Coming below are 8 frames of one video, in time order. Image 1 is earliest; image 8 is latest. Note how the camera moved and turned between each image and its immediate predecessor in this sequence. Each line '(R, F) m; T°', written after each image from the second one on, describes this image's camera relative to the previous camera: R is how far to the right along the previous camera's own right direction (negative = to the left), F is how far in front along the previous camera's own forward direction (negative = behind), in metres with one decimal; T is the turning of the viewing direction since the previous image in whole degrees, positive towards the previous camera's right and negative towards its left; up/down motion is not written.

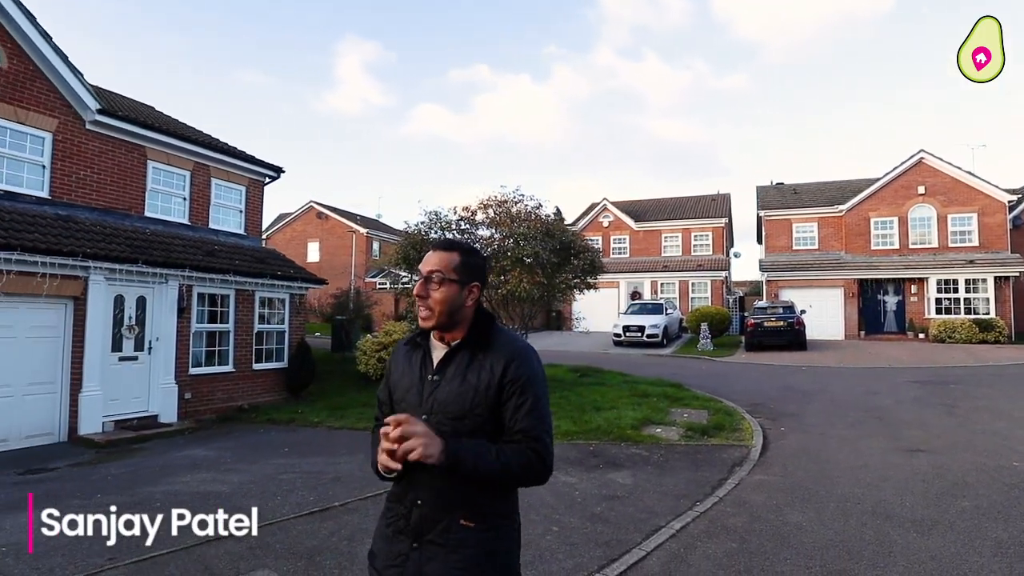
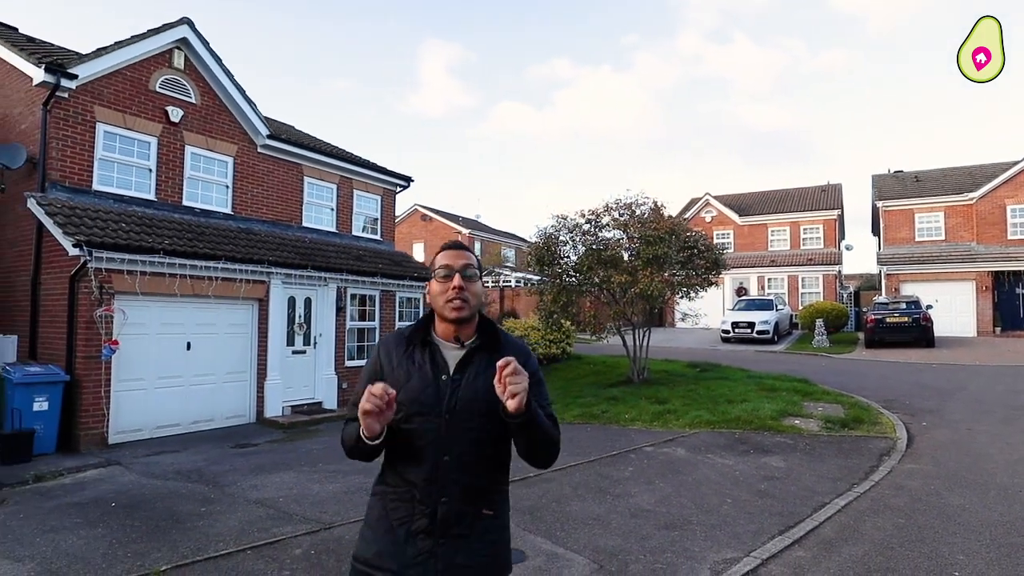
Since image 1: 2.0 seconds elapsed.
(-0.7, -0.8) m; -8°
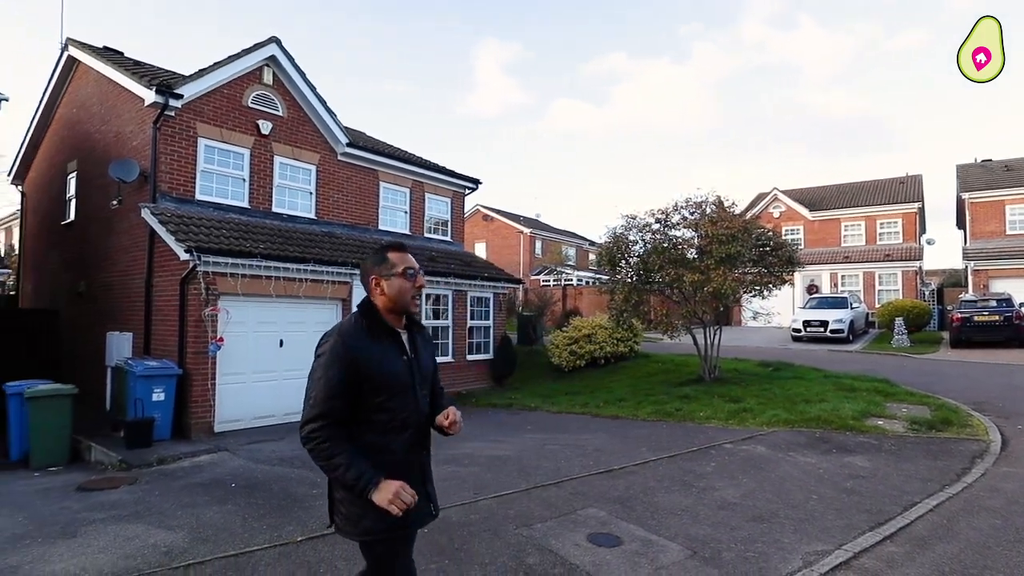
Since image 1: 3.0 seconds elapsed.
(-0.3, -0.3) m; -5°
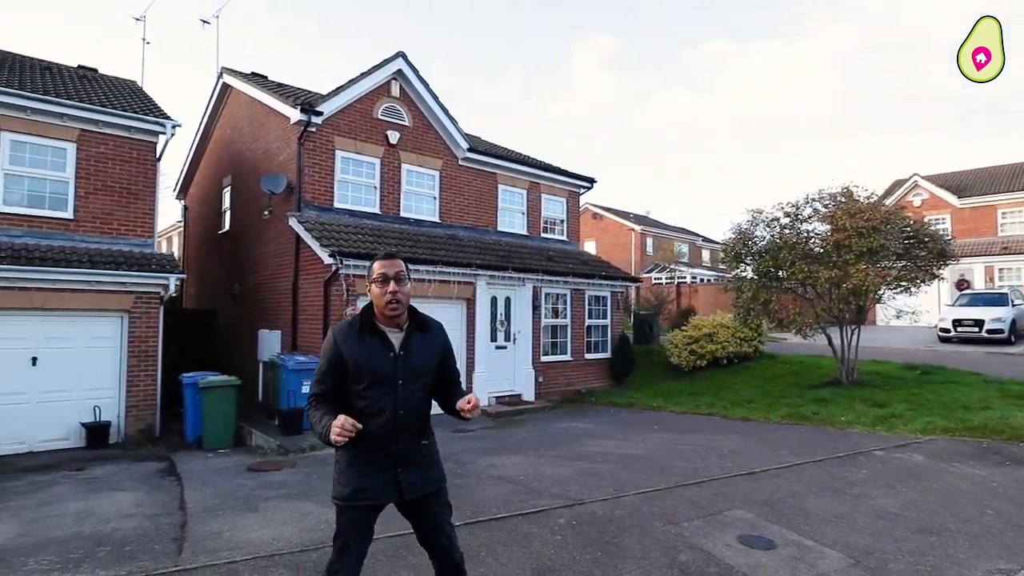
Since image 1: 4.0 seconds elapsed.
(-0.3, -0.1) m; -10°
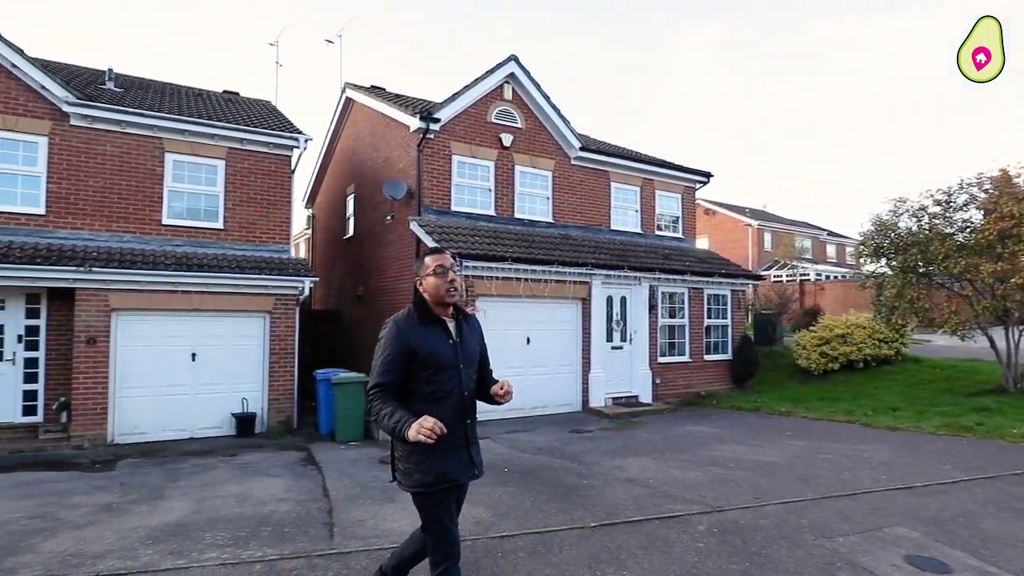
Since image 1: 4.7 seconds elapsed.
(-0.2, 0.0) m; -10°
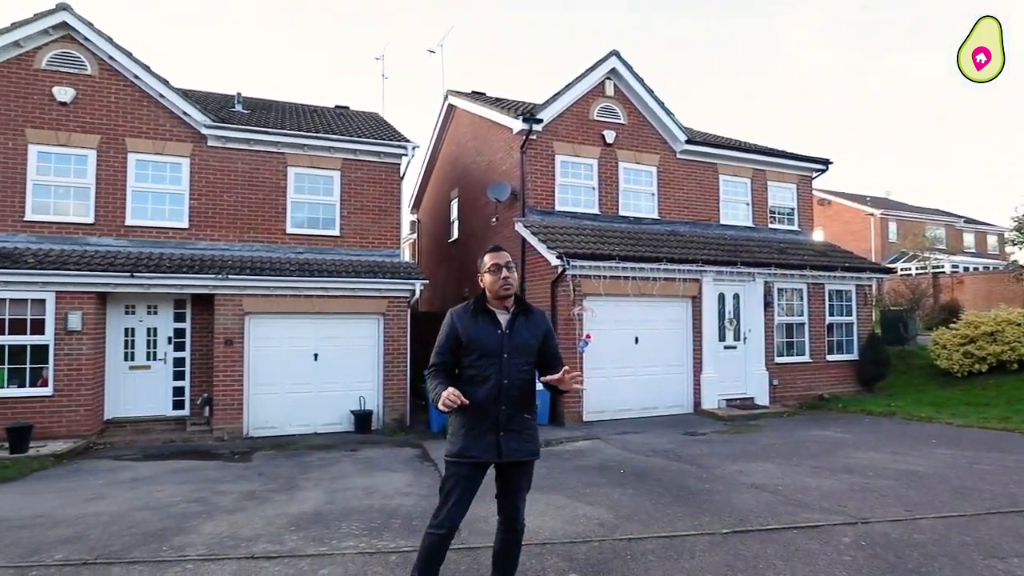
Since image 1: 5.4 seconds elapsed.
(-0.2, 0.0) m; -9°
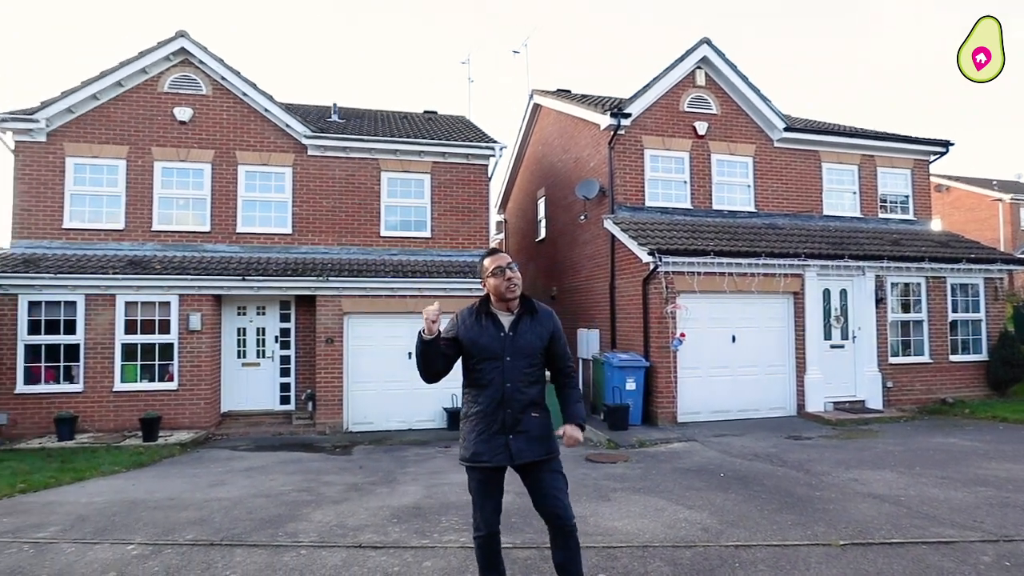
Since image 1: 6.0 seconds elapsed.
(-0.1, 0.0) m; -8°
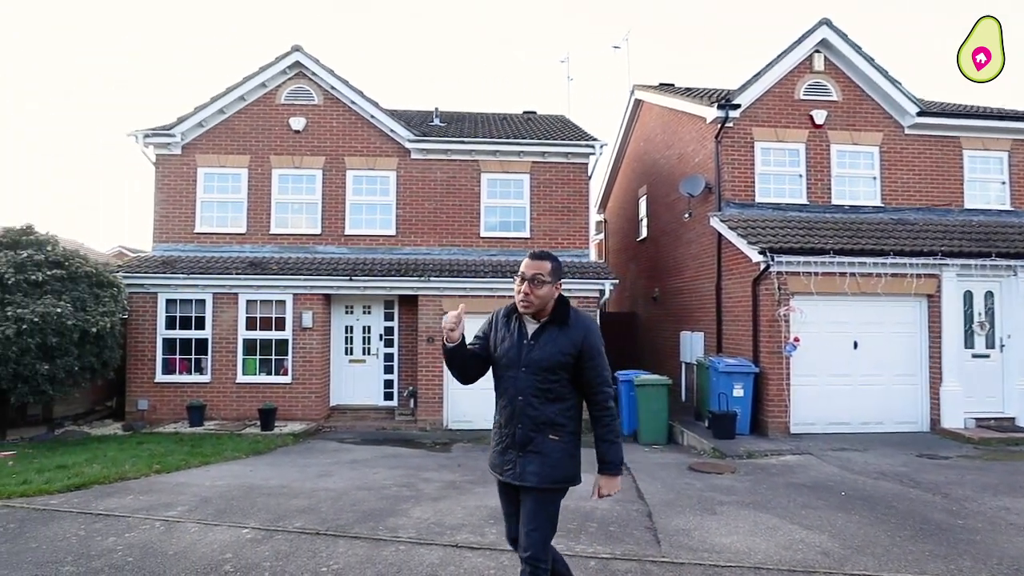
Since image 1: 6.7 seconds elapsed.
(0.0, +0.1) m; -9°
